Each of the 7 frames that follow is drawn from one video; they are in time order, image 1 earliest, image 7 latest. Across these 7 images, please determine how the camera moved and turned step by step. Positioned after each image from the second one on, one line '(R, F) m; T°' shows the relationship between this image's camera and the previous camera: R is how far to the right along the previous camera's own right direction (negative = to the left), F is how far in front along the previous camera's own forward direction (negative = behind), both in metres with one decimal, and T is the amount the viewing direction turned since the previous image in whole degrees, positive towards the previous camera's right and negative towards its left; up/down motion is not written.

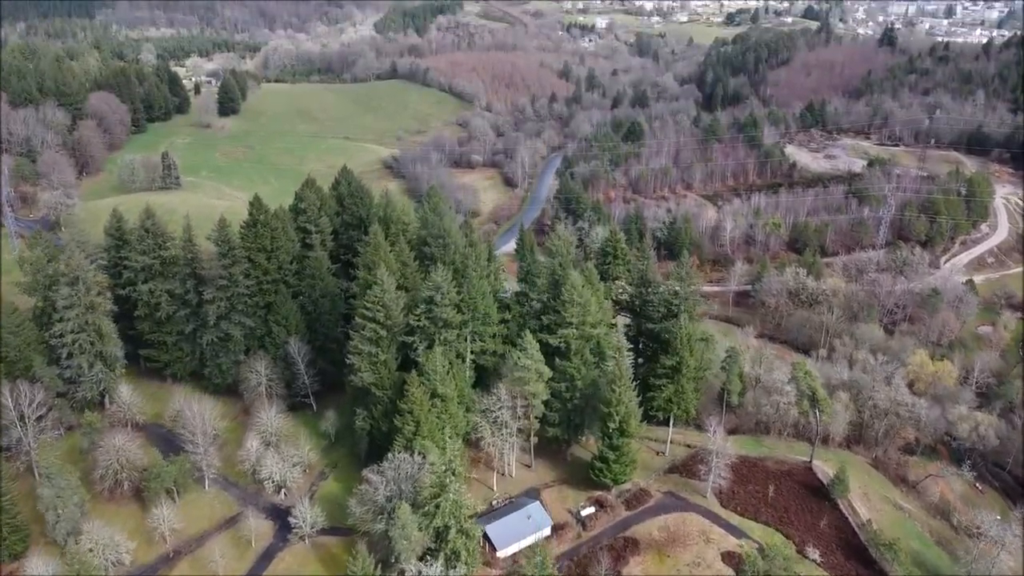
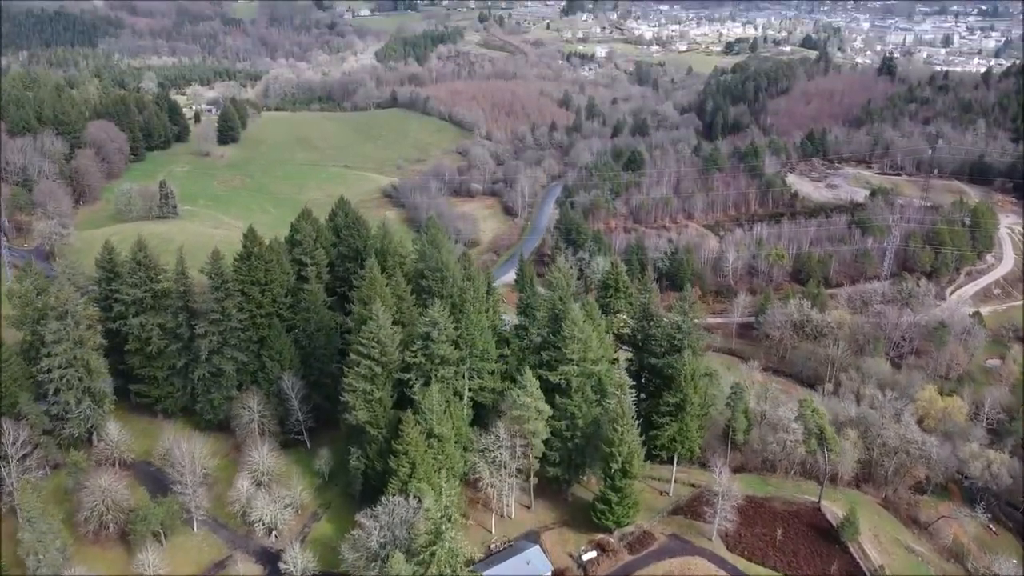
(0.0, +0.4) m; 0°
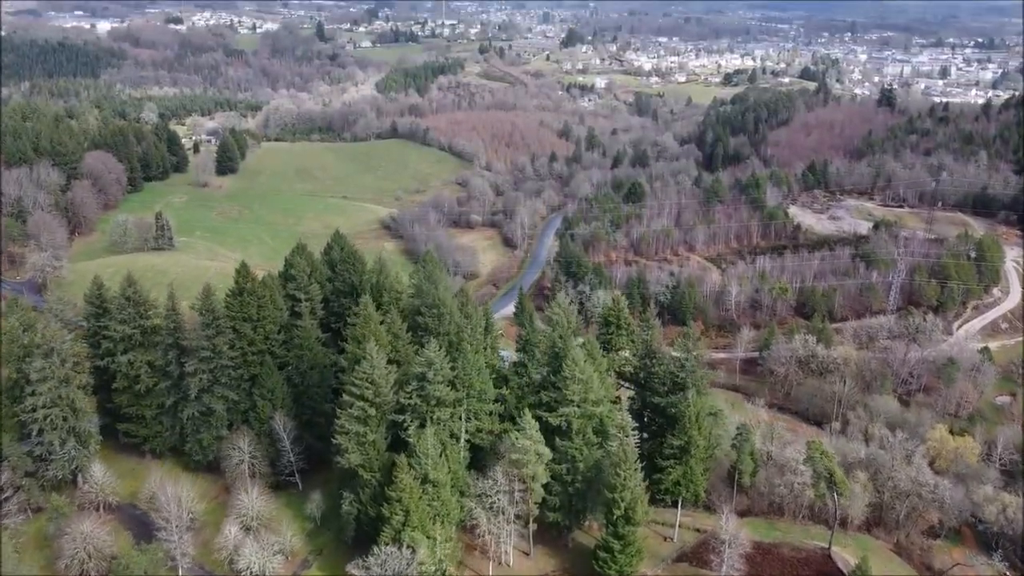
(0.0, +0.5) m; 0°
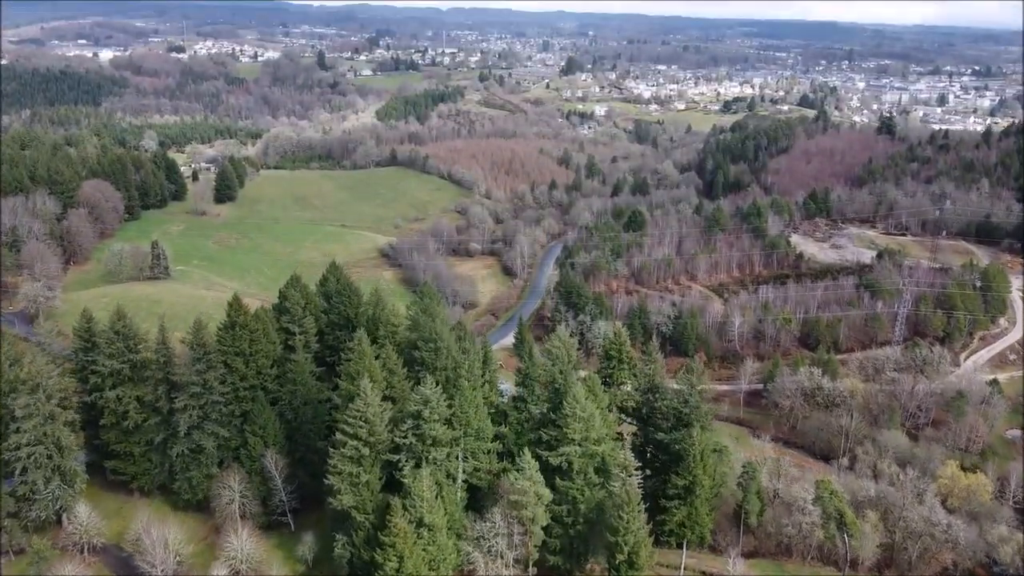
(0.0, +0.4) m; 0°
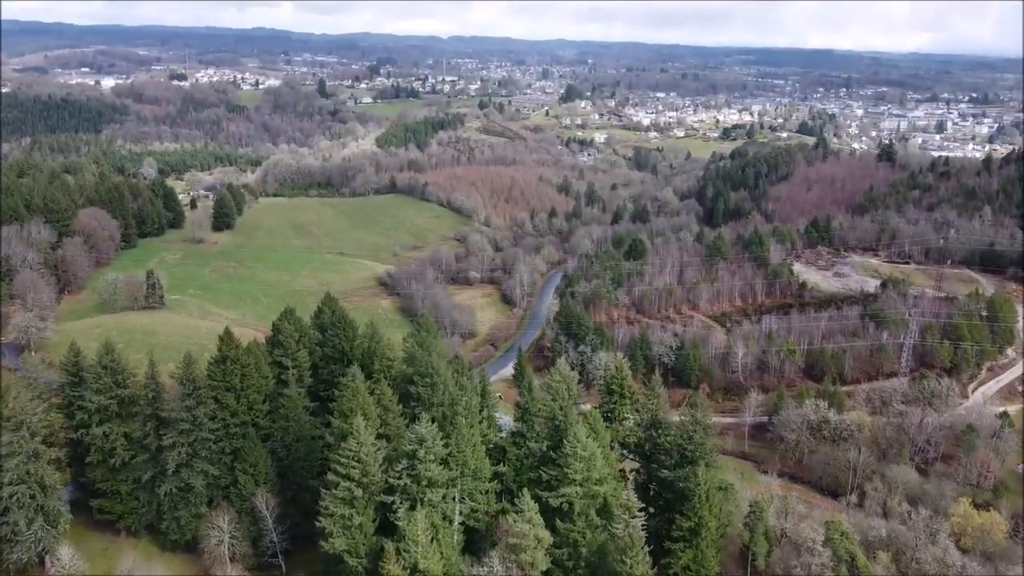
(0.0, +0.4) m; 0°
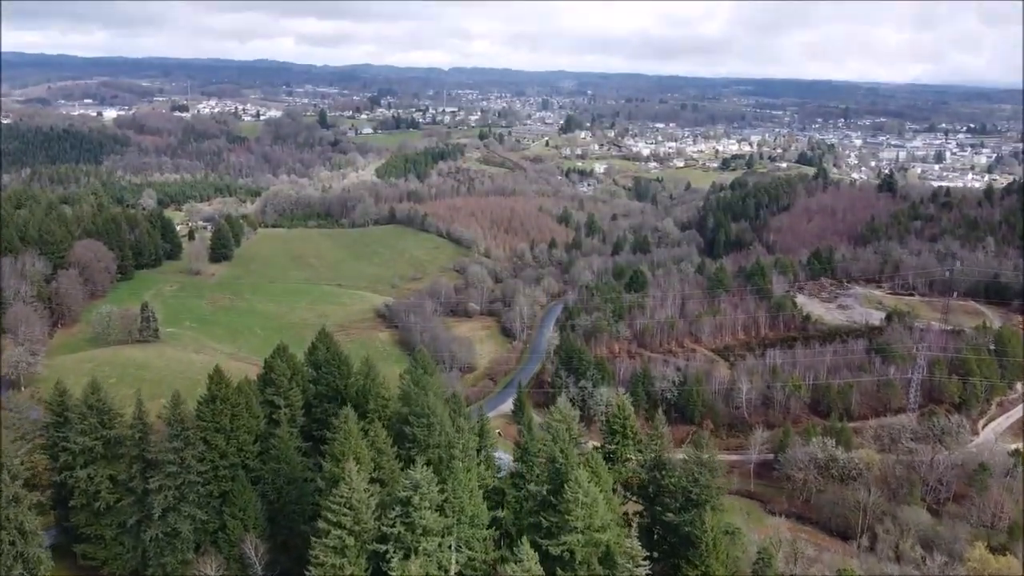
(0.0, +0.5) m; 0°
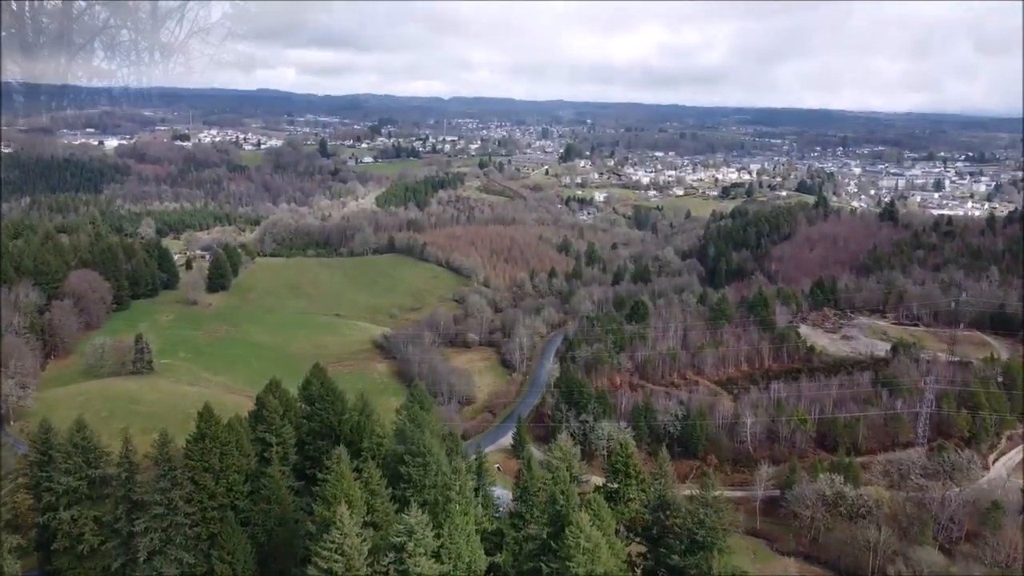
(0.0, +0.4) m; 0°
